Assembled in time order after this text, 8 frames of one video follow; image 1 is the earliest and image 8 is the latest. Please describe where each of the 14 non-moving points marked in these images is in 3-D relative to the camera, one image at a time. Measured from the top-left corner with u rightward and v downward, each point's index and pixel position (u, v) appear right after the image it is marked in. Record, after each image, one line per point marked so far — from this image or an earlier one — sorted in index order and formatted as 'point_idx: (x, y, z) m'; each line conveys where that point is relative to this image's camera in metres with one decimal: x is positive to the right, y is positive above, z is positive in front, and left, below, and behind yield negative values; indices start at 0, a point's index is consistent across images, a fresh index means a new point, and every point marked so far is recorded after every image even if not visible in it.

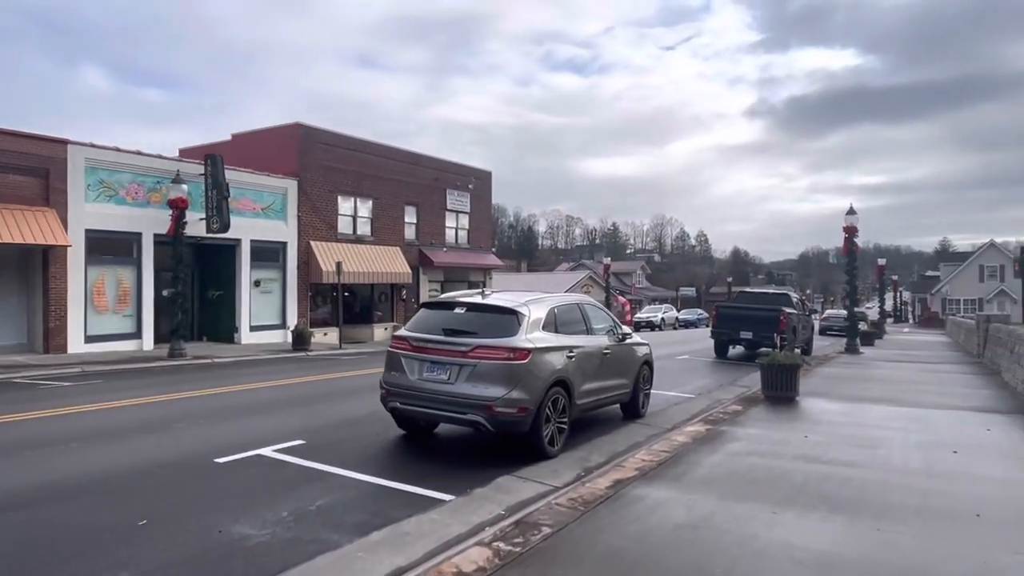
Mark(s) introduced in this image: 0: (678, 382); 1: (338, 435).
0: (+3.9, -2.2, +15.8) m
1: (-2.3, -2.0, +9.0) m
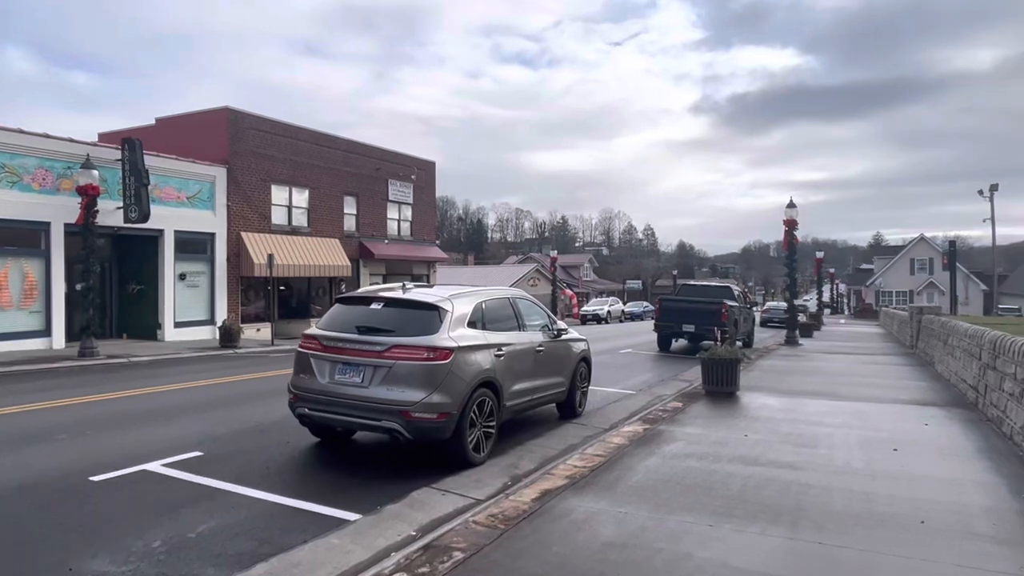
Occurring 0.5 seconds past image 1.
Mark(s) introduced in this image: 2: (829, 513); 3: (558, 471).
0: (+2.5, -2.0, +15.4) m
1: (-3.3, -1.9, +8.1) m
2: (+2.7, -1.9, +5.8) m
3: (+0.5, -2.0, +7.1) m
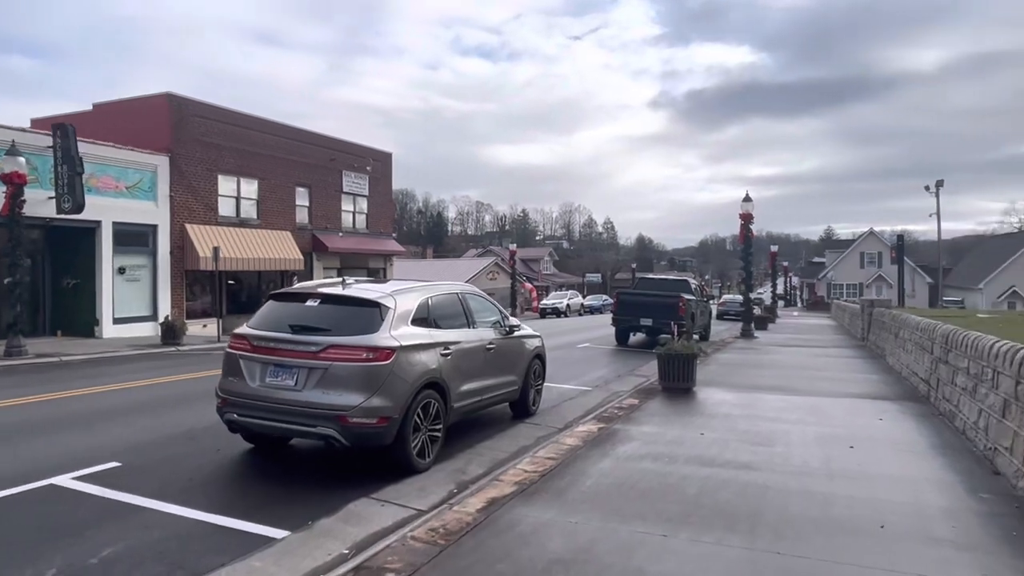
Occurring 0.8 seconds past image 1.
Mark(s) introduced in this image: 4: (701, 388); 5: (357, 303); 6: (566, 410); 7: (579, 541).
0: (+1.4, -1.9, +15.1) m
1: (-3.8, -1.8, +7.5) m
2: (+2.3, -1.9, +5.5) m
3: (0.0, -1.9, +6.7) m
4: (+3.5, -1.9, +12.5) m
5: (-1.6, -0.2, +7.0) m
6: (+0.8, -1.9, +10.5) m
7: (+0.5, -1.9, +5.0) m
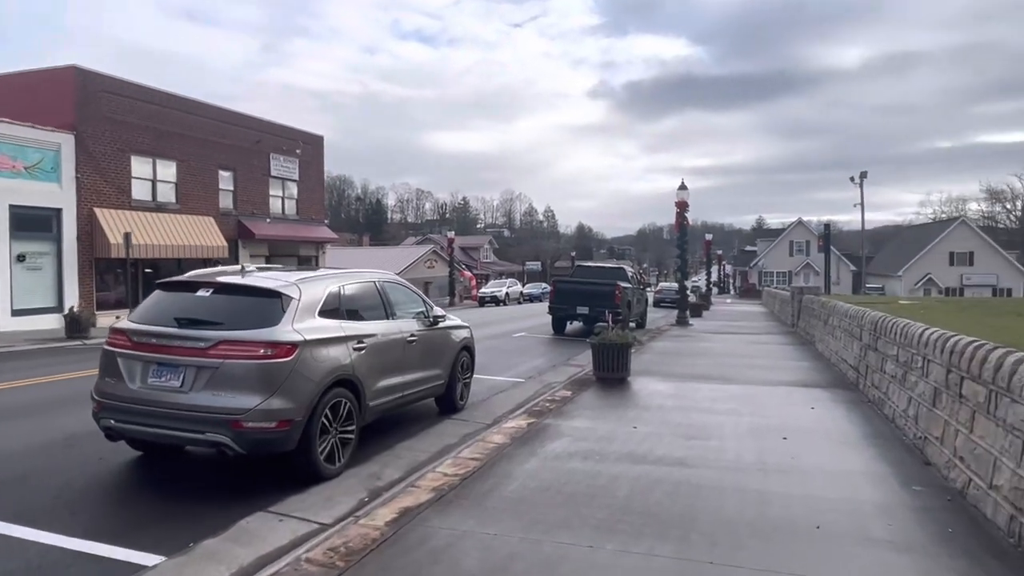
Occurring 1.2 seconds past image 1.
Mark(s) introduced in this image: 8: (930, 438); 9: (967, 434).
0: (-0.1, -1.6, +14.7) m
1: (-4.7, -1.7, +6.6) m
2: (+1.6, -1.8, +5.2) m
3: (-0.8, -1.8, +6.2) m
4: (+2.3, -1.6, +12.2) m
5: (-2.4, 0.0, +6.2) m
6: (-0.2, -1.7, +10.0) m
7: (-0.1, -1.8, +4.5) m
8: (+4.3, -1.5, +6.8) m
9: (+4.0, -1.3, +5.8) m
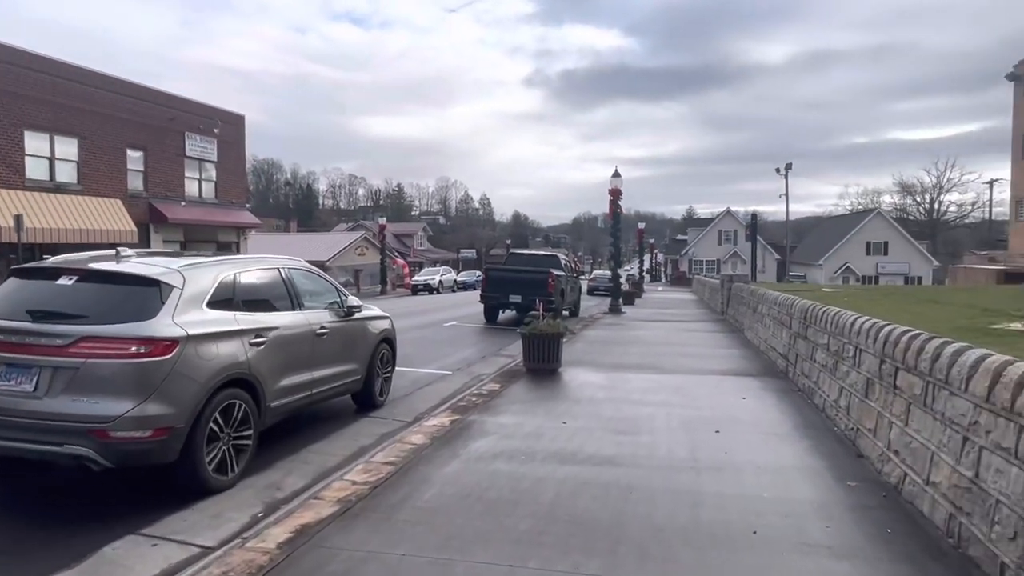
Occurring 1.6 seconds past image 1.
0: (-1.6, -1.4, +14.1) m
1: (-5.4, -1.6, +5.6) m
2: (+1.0, -1.7, +4.7) m
3: (-1.5, -1.7, +5.5) m
4: (+1.0, -1.4, +11.8) m
5: (-3.1, +0.1, +5.4) m
6: (-1.3, -1.6, +9.4) m
7: (-0.6, -1.7, +3.9) m
8: (+3.5, -1.4, +6.6) m
9: (+3.3, -1.2, +5.6) m
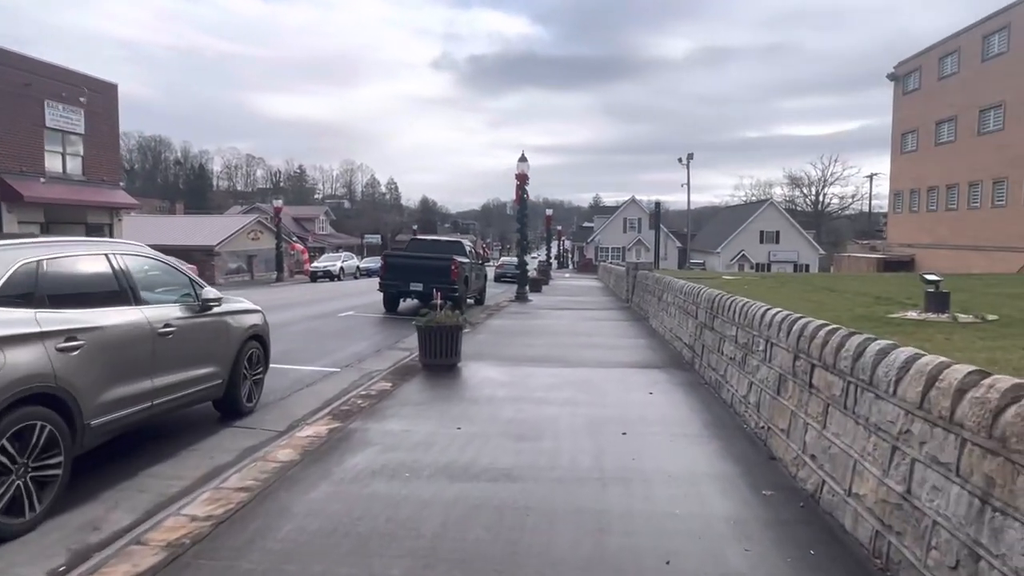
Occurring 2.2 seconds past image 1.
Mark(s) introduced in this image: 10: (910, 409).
0: (-3.6, -1.1, +12.9) m
1: (-6.2, -1.6, +4.0) m
2: (+0.2, -1.7, +4.0) m
3: (-2.3, -1.6, +4.4) m
4: (-0.7, -1.2, +11.0) m
5: (-3.9, +0.1, +4.1) m
6: (-2.7, -1.4, +8.3) m
7: (-1.3, -1.7, +3.0) m
8: (+2.4, -1.3, +6.2) m
9: (+2.4, -1.1, +5.2) m
10: (+2.3, -0.7, +3.9) m
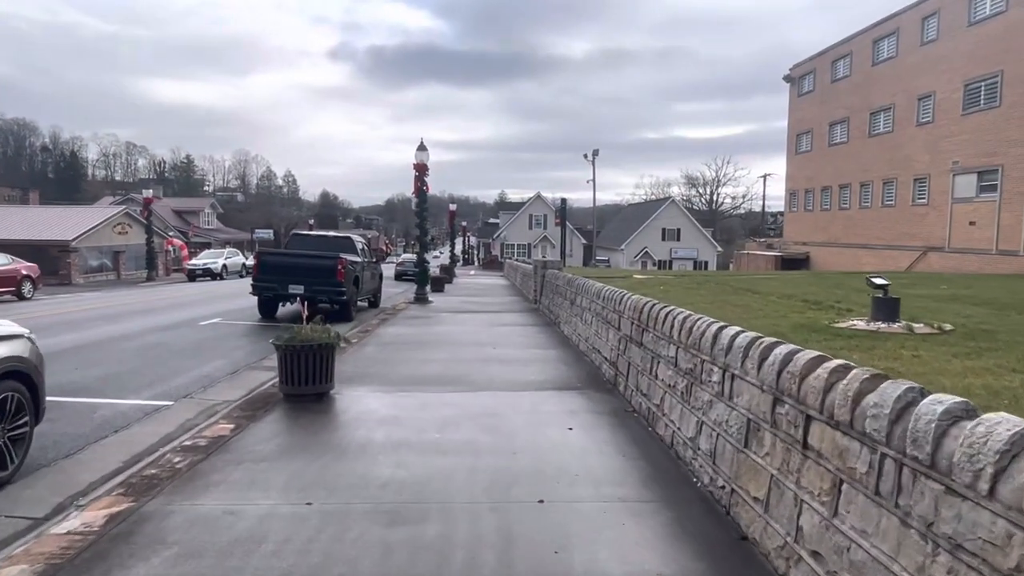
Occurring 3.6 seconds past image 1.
0: (-5.3, -1.3, +10.3) m
1: (-6.7, -1.7, +1.2) m
2: (-0.3, -1.8, +2.1) m
3: (-2.9, -1.8, +2.2) m
4: (-2.2, -1.3, +8.9) m
5: (-4.4, 0.0, +1.6) m
6: (-3.8, -1.6, +5.9) m
7: (-1.7, -1.9, +0.9) m
8: (+1.6, -1.4, +4.6) m
9: (+1.7, -1.2, +3.6) m
10: (+1.8, -0.8, +2.2) m
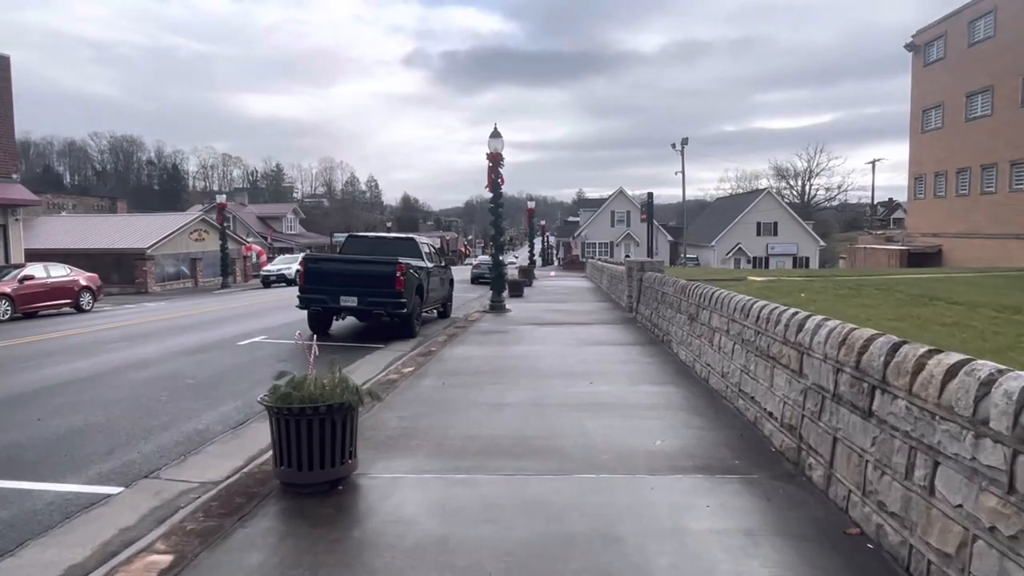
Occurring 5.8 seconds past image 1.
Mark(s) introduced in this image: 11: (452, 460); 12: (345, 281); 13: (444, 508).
0: (-4.1, -1.5, +7.8) m
1: (-6.5, -2.0, -1.2) m
2: (-0.1, -2.0, -1.0) m
3: (-2.7, -2.0, -0.6) m
4: (-1.2, -1.6, +6.0) m
5: (-4.2, -0.3, -1.0) m
6: (-3.1, -1.8, +3.2) m
7: (-1.6, -2.1, -2.1) m
8: (+2.1, -1.6, +1.2) m
9: (+2.0, -1.4, +0.2) m
10: (+2.0, -1.0, -1.1) m
11: (-0.5, -1.5, +6.0) m
12: (-3.6, +0.1, +14.3) m
13: (-0.5, -1.6, +4.9) m
